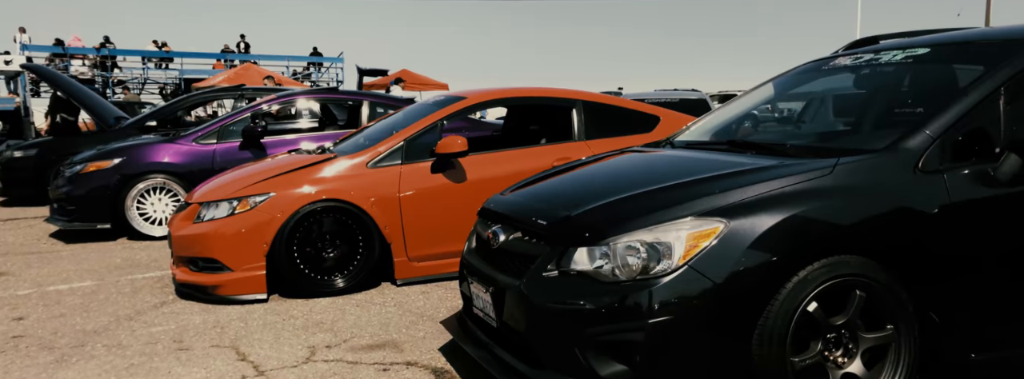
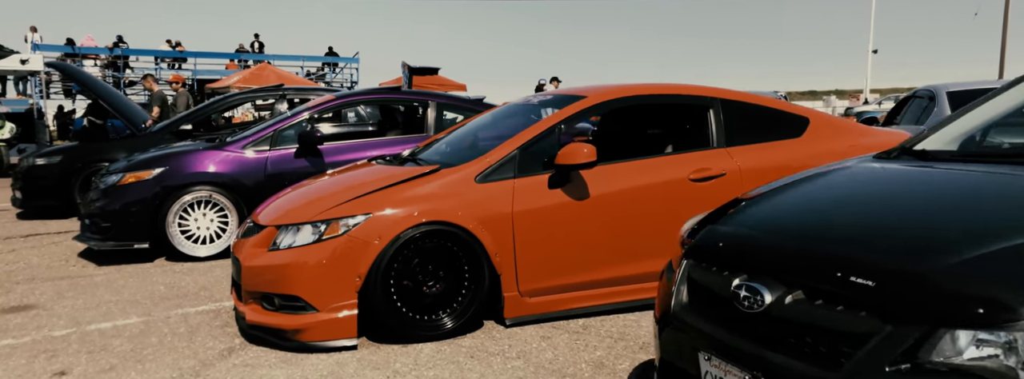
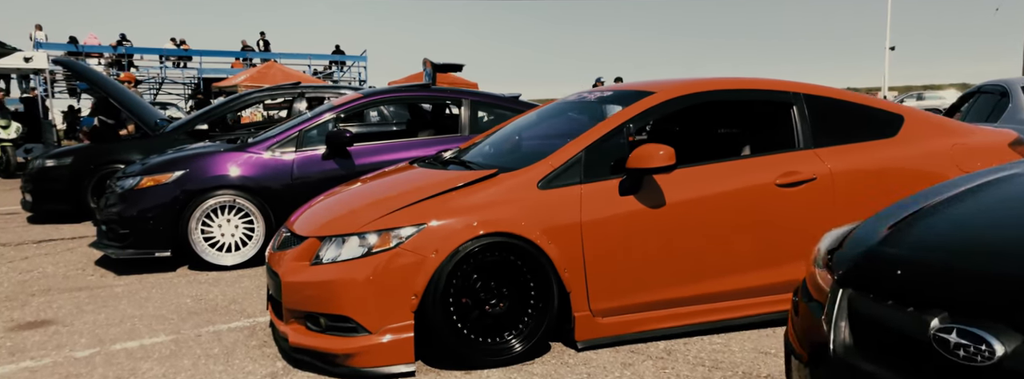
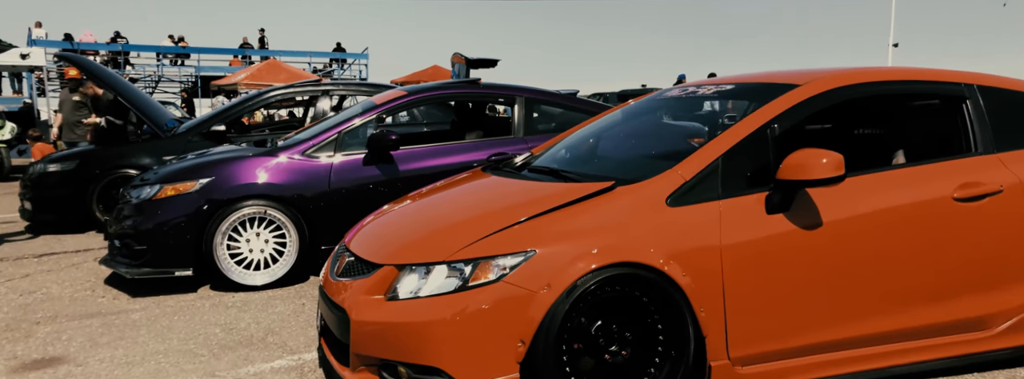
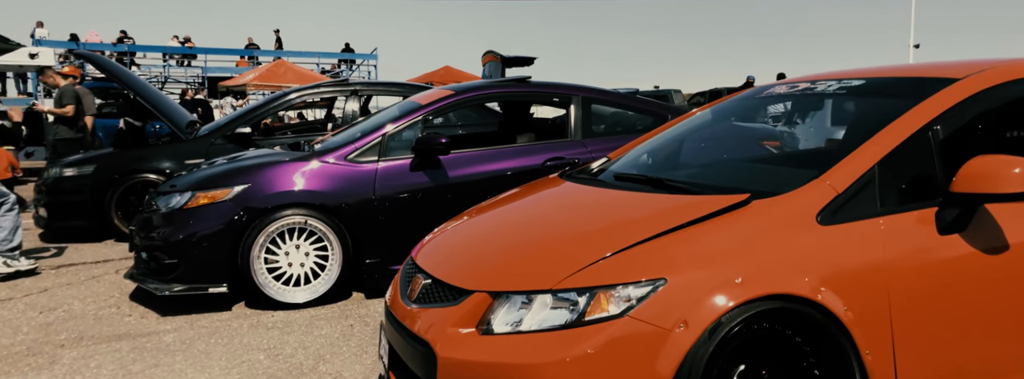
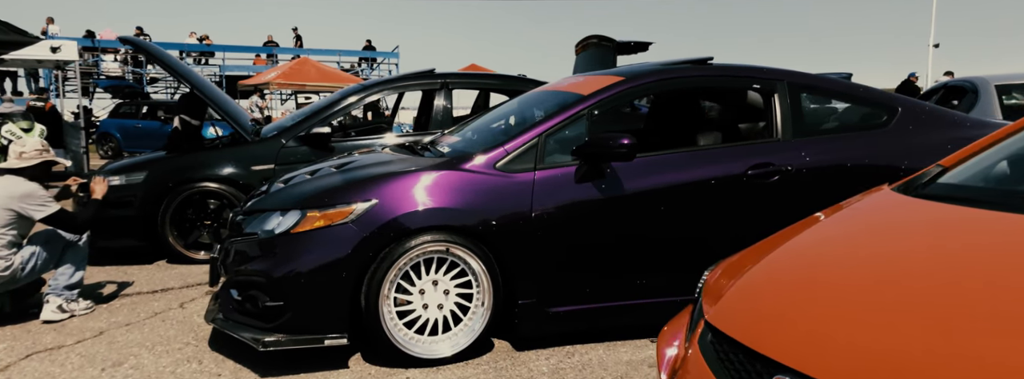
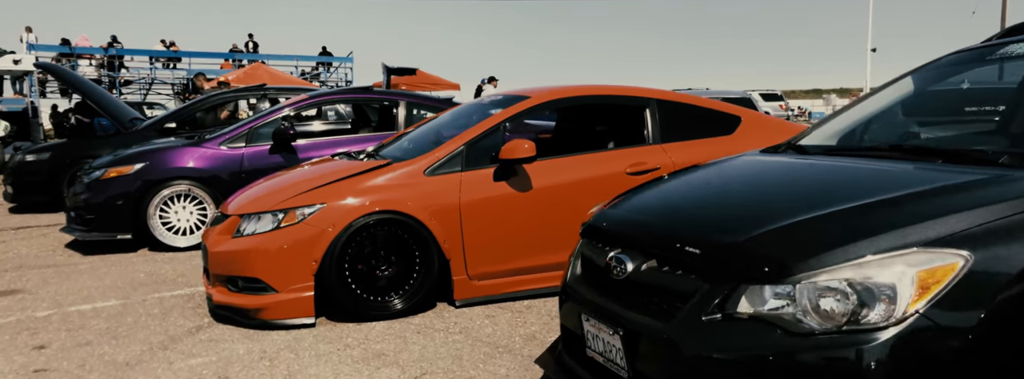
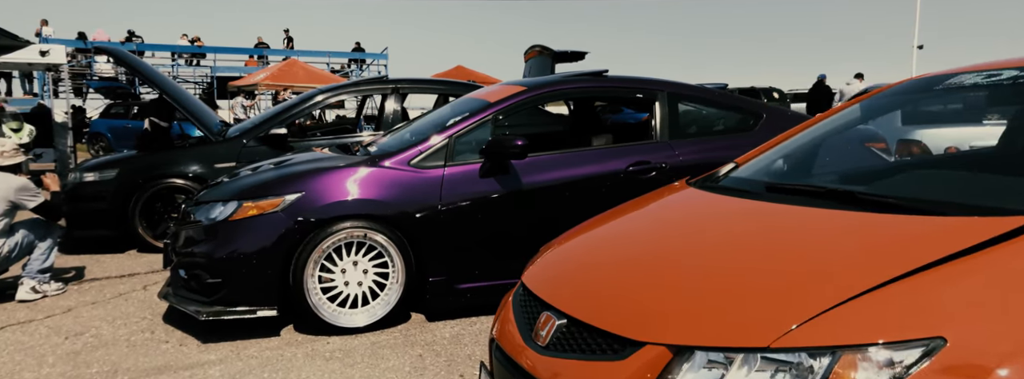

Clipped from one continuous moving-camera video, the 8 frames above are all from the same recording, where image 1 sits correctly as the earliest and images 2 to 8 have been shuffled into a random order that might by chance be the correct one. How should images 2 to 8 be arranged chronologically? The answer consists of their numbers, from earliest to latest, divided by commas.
7, 2, 3, 4, 5, 8, 6
